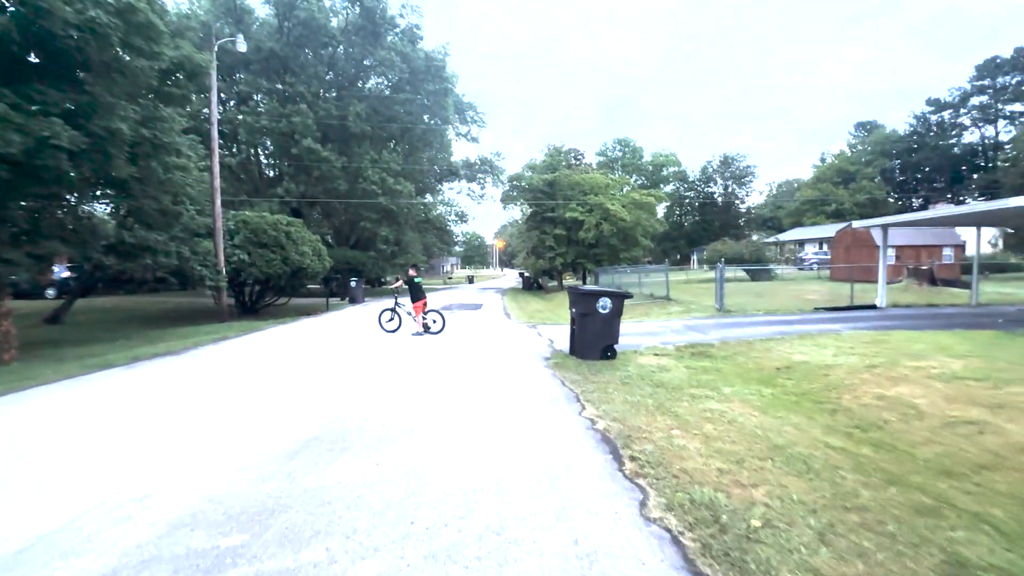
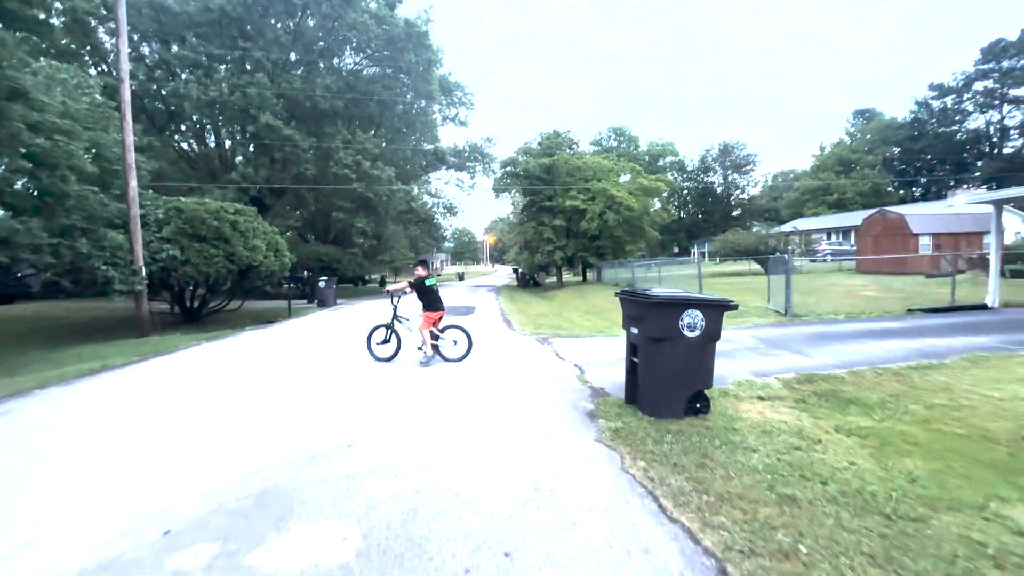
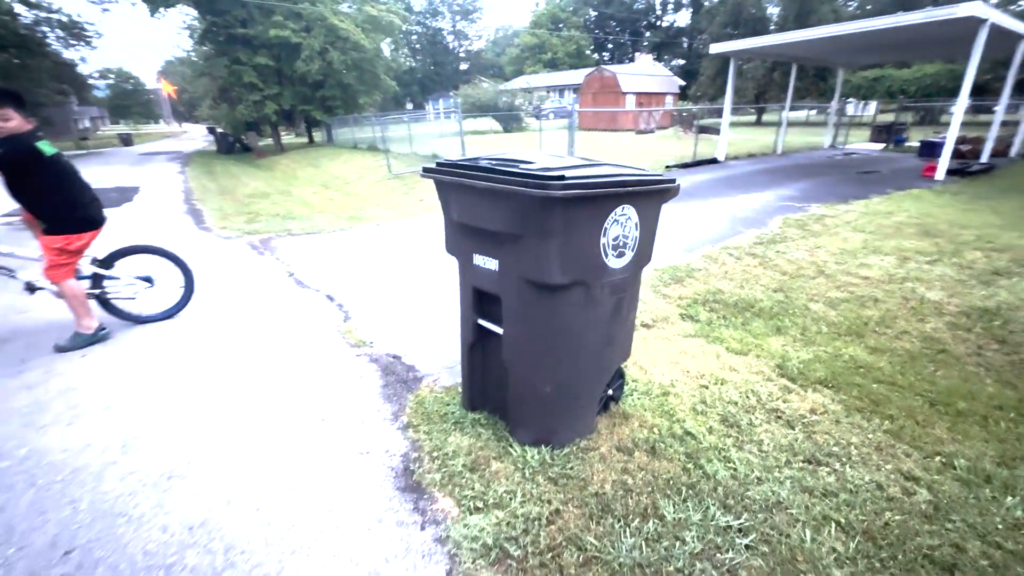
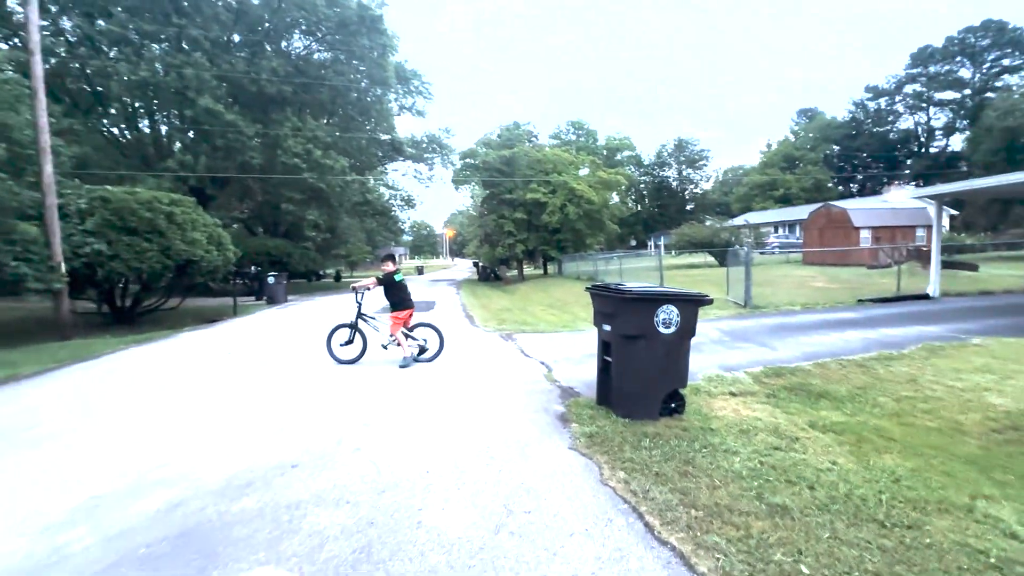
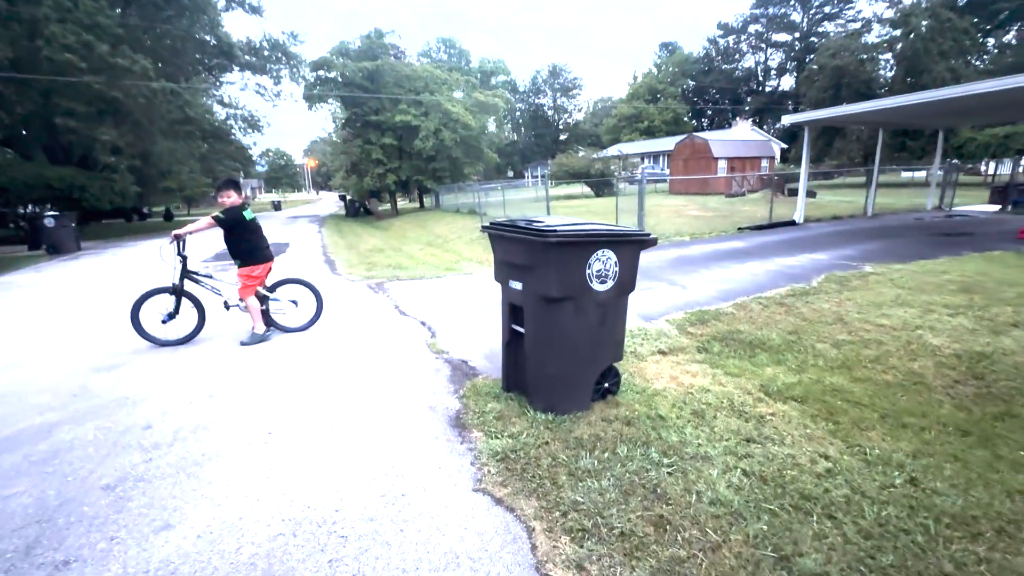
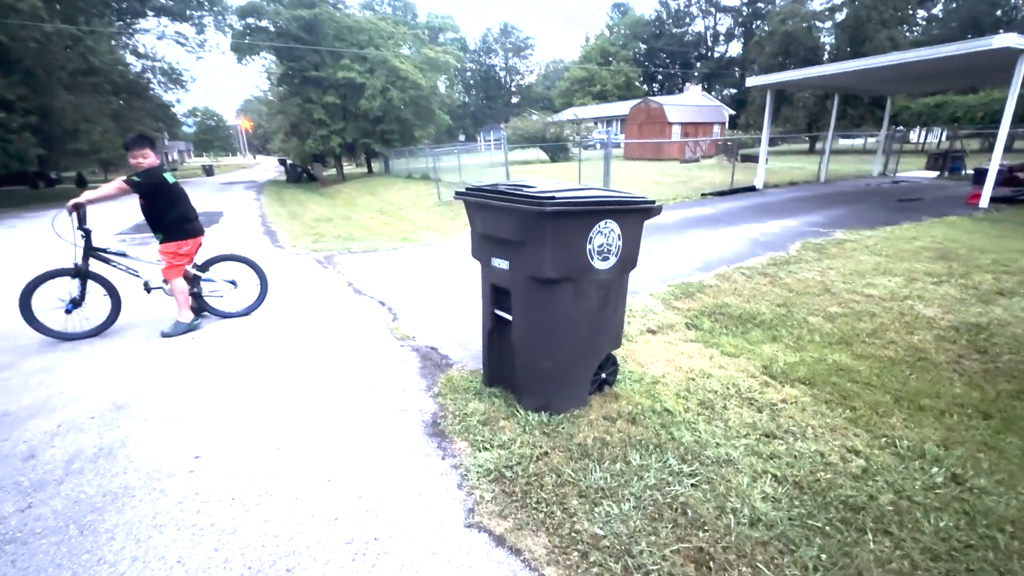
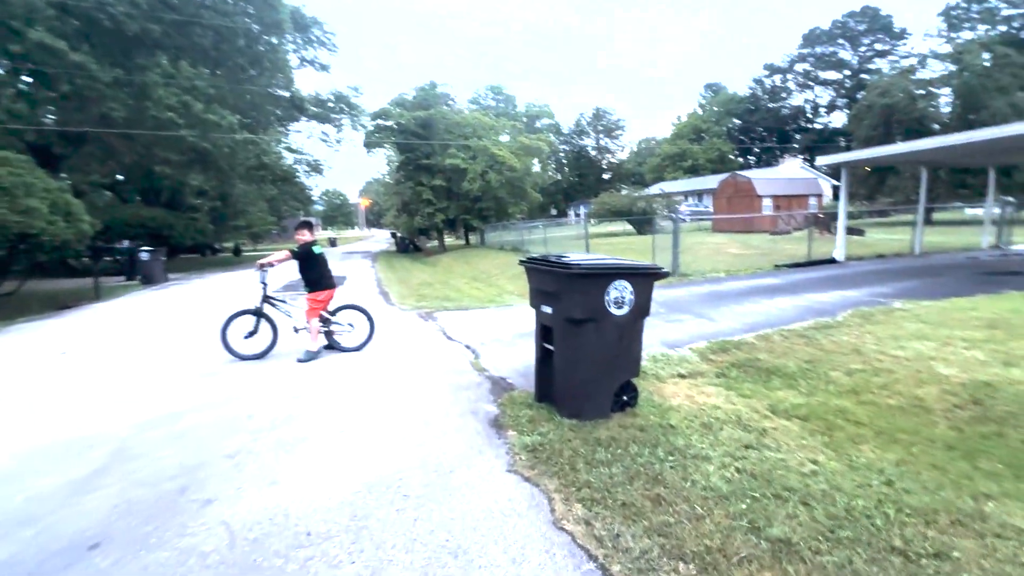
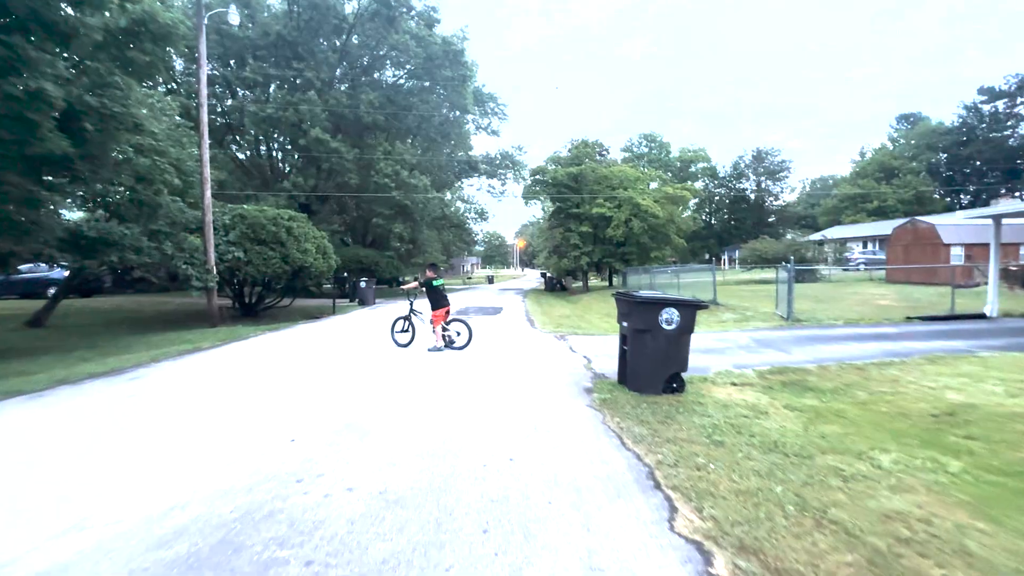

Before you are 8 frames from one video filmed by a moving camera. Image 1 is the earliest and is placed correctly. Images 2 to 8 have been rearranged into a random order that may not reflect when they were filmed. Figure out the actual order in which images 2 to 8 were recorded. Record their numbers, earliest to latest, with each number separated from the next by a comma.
8, 2, 4, 7, 5, 6, 3
